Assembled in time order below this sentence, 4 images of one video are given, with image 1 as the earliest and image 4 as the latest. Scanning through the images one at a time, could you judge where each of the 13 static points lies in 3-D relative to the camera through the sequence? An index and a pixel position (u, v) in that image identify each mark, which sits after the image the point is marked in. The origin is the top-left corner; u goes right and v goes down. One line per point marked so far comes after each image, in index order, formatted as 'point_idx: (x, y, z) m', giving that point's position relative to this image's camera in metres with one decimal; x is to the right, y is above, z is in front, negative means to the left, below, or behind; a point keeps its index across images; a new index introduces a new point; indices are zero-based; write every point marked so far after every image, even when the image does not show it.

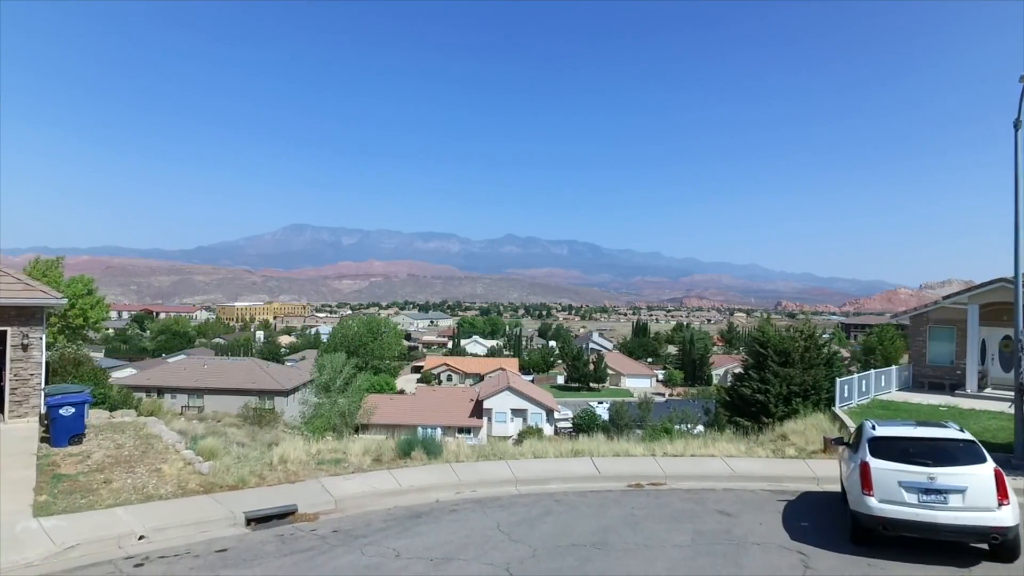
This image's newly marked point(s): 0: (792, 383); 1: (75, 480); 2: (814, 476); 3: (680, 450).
0: (+5.3, -1.8, +11.9) m
1: (-3.4, -1.5, +4.9) m
2: (+2.7, -1.7, +5.5) m
3: (+1.8, -1.7, +6.6) m
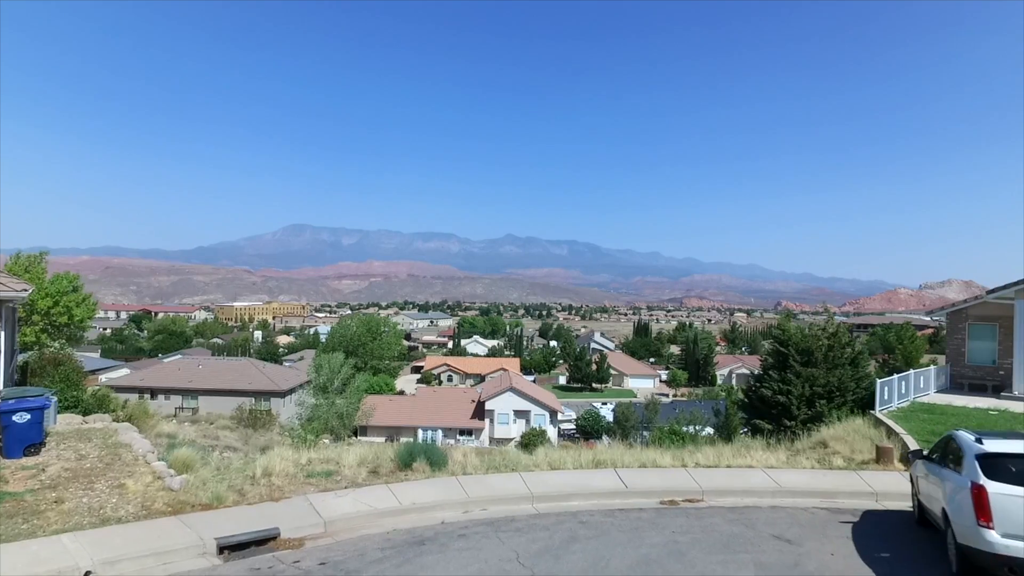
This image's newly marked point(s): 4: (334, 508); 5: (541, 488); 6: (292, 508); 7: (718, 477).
0: (+5.5, -1.7, +11.2) m
1: (-3.3, -1.4, +4.2) m
2: (+2.8, -1.6, +4.8) m
3: (+1.9, -1.6, +5.9) m
4: (-1.3, -1.6, +4.5) m
5: (+0.2, -1.6, +5.0) m
6: (-1.6, -1.6, +4.5) m
7: (+1.8, -1.6, +5.3) m
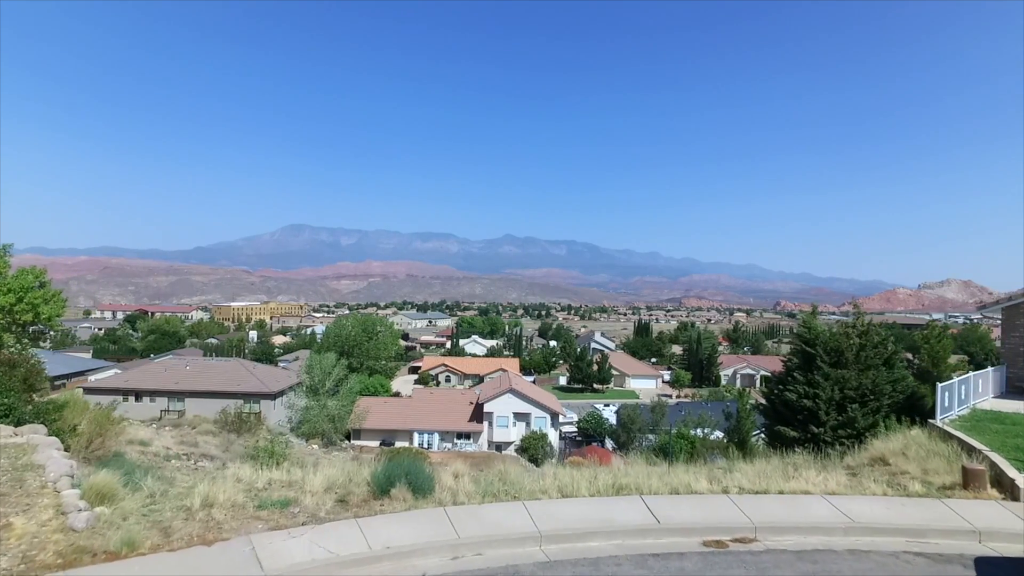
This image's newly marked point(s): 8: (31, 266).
0: (+5.5, -1.6, +10.1) m
1: (-3.3, -1.3, +3.1) m
2: (+2.8, -1.5, +3.8) m
3: (+1.9, -1.5, +4.9) m
4: (-1.3, -1.5, +3.4) m
5: (+0.2, -1.5, +3.9) m
6: (-1.6, -1.5, +3.4) m
7: (+1.8, -1.5, +4.2) m
8: (-11.4, +0.5, +14.8) m
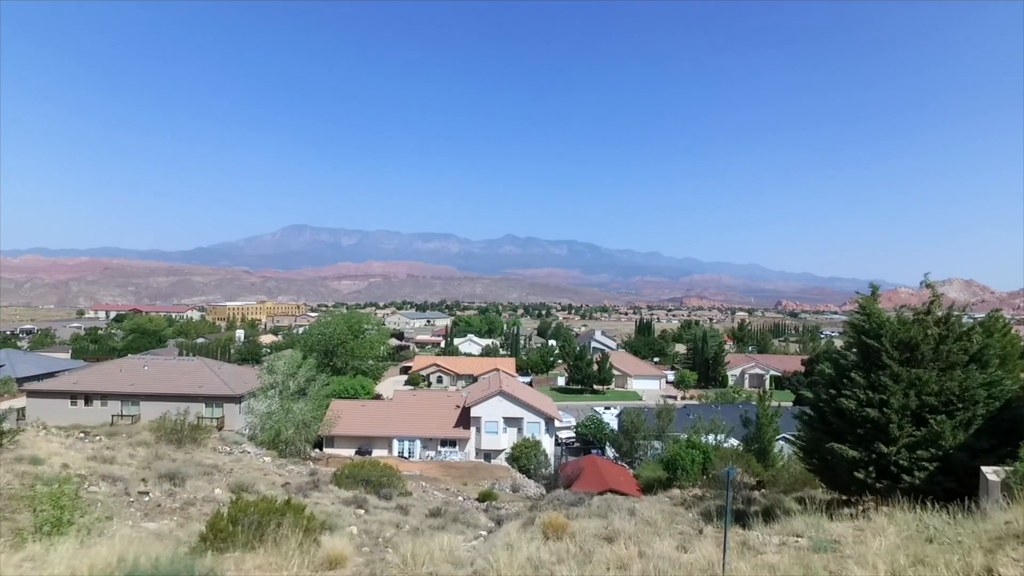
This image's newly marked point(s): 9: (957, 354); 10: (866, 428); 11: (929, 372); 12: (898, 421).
0: (+5.1, -1.3, +7.6) m
1: (-3.7, -1.0, +0.6) m
2: (+2.4, -1.1, +1.3) m
3: (+1.5, -1.2, +2.3) m
4: (-1.7, -1.1, +0.9) m
5: (-0.1, -1.2, +1.4) m
6: (-2.0, -1.1, +0.9) m
7: (+1.4, -1.2, +1.7) m
8: (-11.8, +0.8, +12.3) m
9: (+5.7, -0.8, +8.0) m
10: (+4.5, -1.8, +7.9) m
11: (+5.2, -1.0, +7.7) m
12: (+4.7, -1.6, +7.6) m
